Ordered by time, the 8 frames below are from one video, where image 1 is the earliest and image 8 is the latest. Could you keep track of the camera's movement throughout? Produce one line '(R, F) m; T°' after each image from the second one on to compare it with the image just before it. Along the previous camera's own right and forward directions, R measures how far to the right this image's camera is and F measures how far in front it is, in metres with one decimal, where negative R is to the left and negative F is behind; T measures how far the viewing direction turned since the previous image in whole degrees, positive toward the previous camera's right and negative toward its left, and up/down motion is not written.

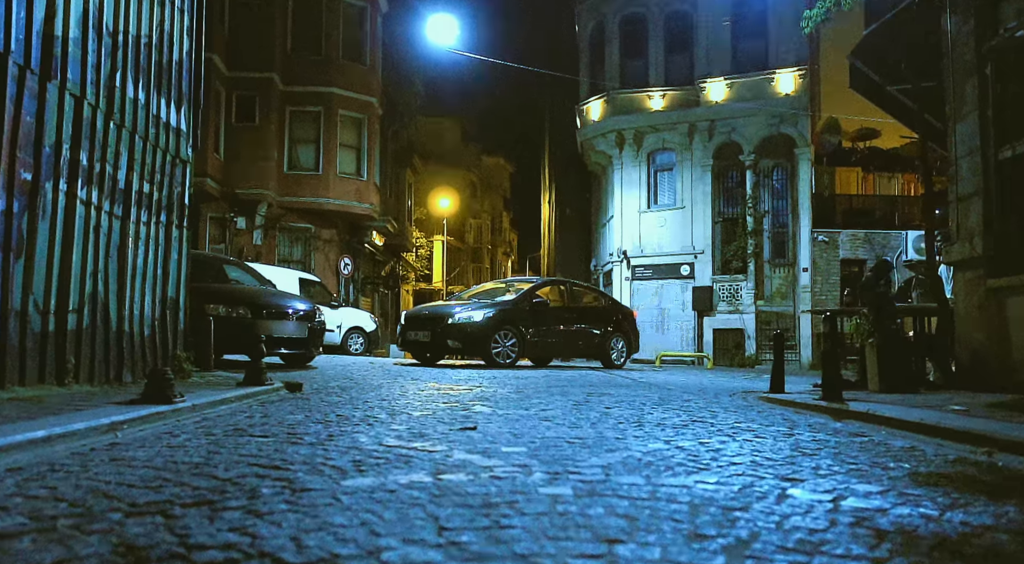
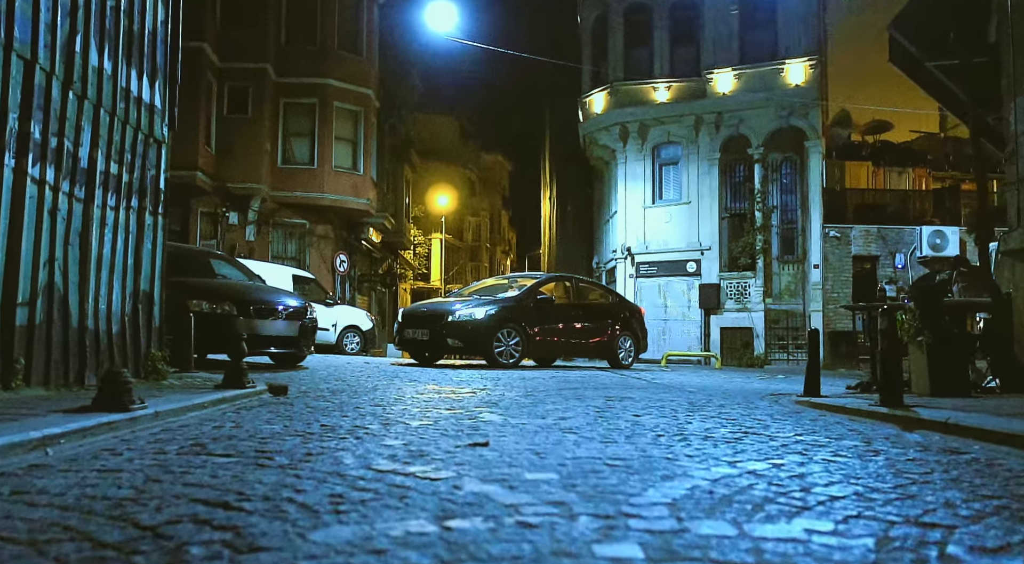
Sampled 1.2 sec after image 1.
(-0.1, +0.8) m; 0°
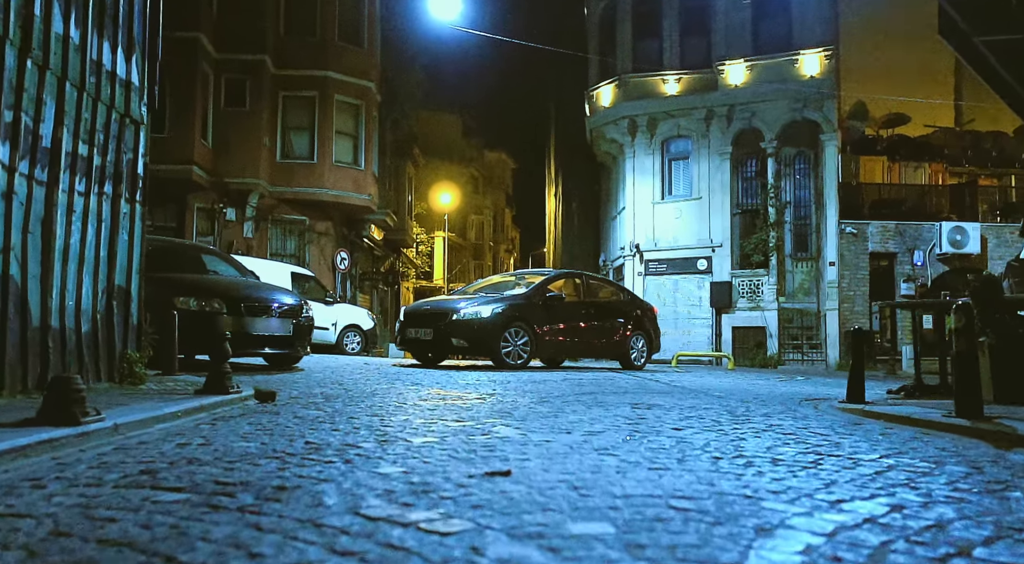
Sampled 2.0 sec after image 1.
(-0.1, +0.8) m; 0°
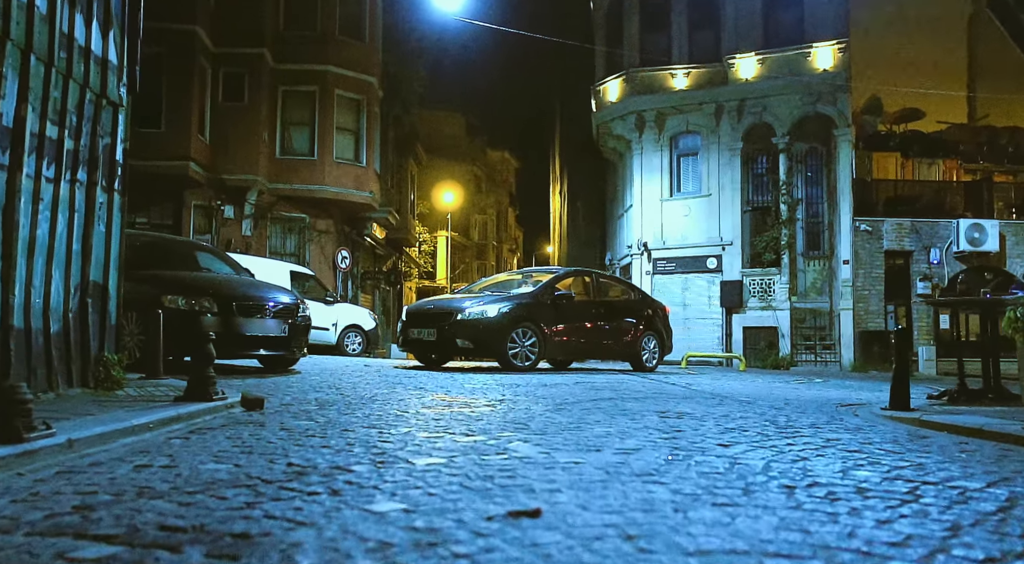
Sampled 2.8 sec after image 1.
(-0.1, +0.6) m; 0°
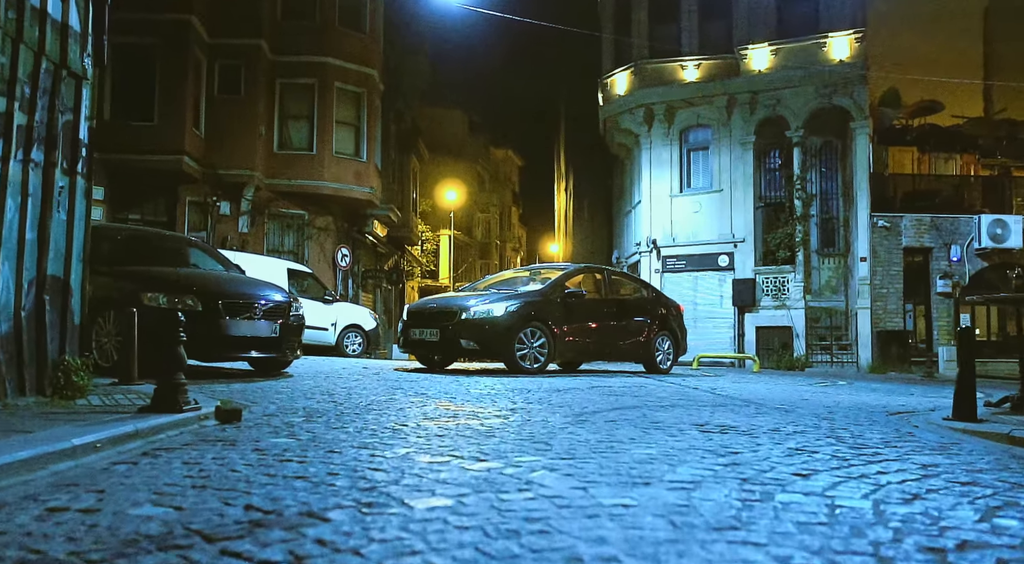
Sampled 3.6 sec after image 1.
(-0.1, +0.8) m; 0°
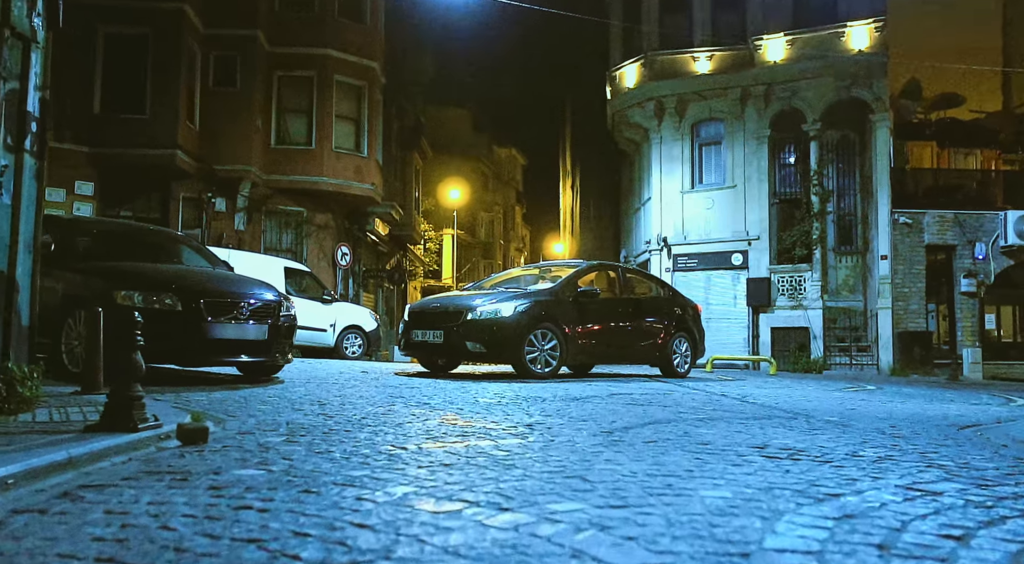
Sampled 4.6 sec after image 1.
(-0.1, +0.9) m; 0°
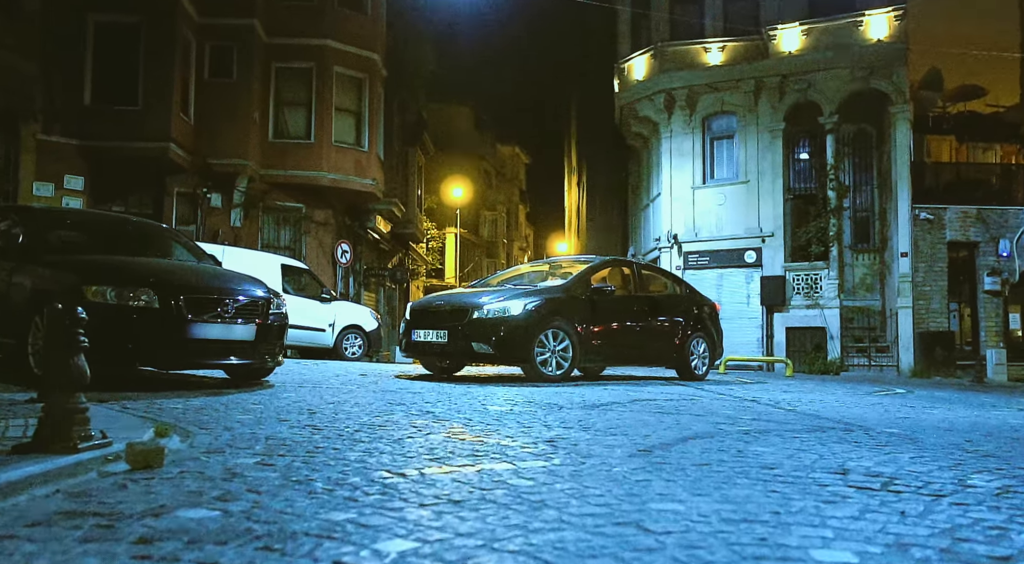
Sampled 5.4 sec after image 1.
(-0.1, +0.8) m; 0°
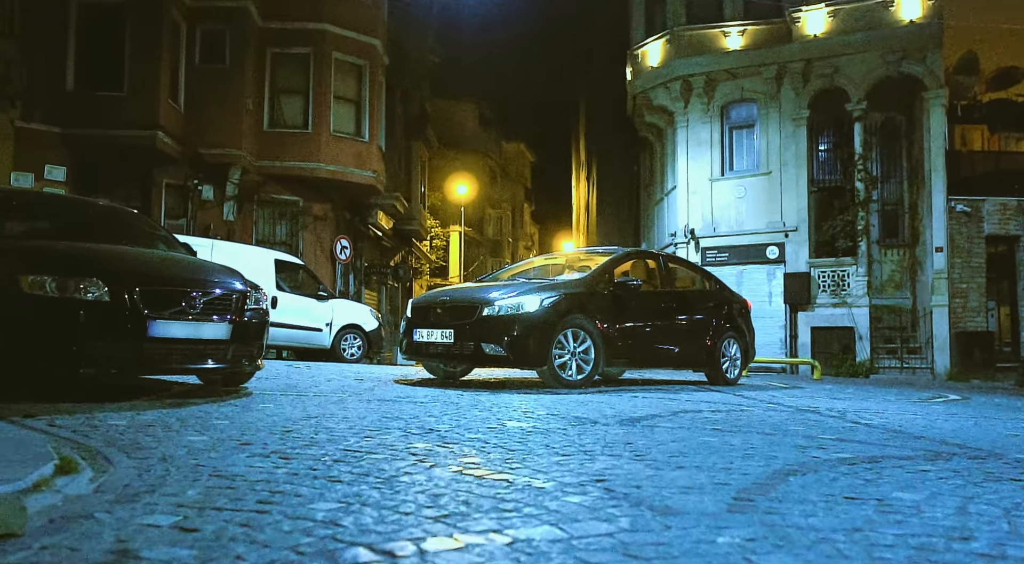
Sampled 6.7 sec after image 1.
(-0.1, +1.2) m; 0°
